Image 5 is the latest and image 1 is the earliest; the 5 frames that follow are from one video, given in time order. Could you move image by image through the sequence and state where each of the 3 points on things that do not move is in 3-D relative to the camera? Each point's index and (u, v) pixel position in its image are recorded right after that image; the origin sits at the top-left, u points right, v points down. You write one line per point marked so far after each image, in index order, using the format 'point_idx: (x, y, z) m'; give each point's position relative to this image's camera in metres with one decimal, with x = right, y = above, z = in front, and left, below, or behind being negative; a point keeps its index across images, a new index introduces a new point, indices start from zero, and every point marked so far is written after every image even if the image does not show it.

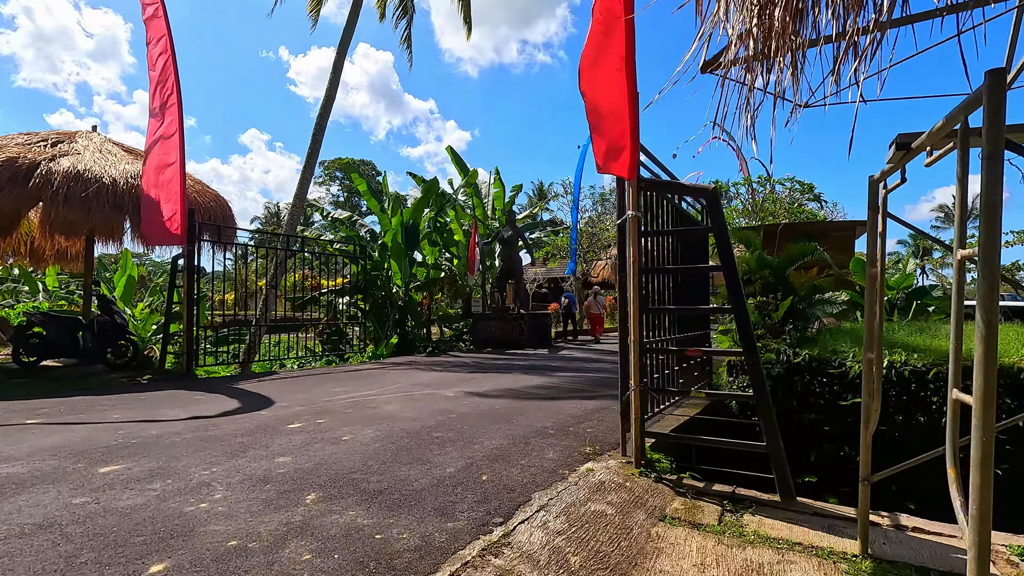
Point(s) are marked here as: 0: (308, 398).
0: (-1.8, -1.0, +5.0) m
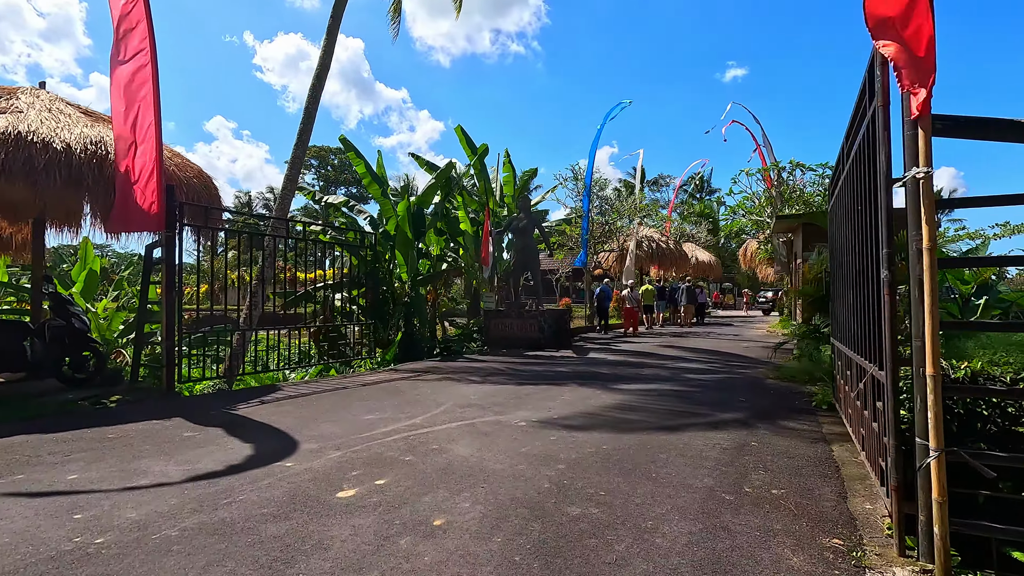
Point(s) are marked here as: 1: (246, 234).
0: (-1.2, -1.0, +3.7) m
1: (-4.0, +0.8, +8.2) m
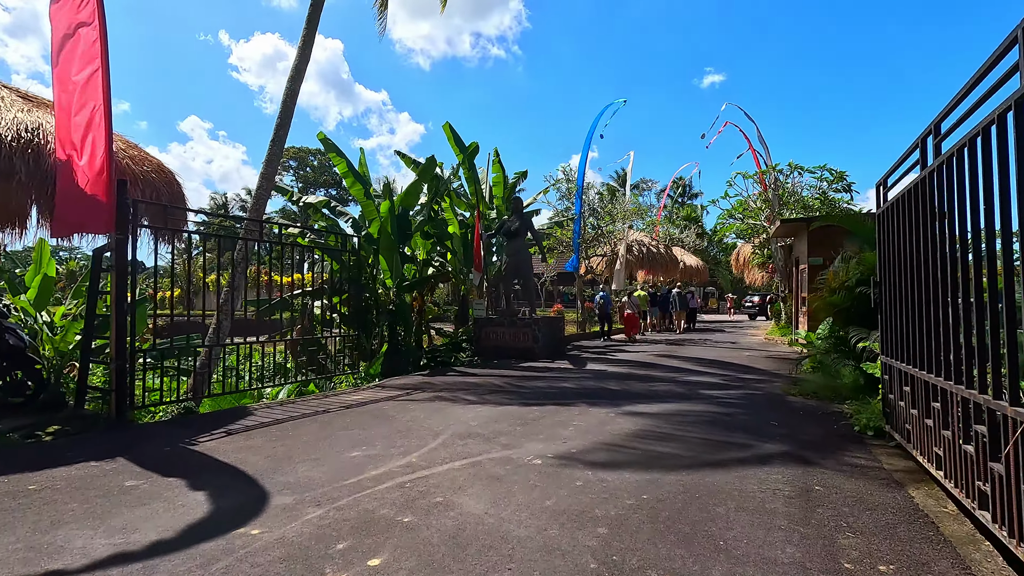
0: (-1.1, -1.1, +3.1) m
1: (-4.0, +0.7, +7.4) m
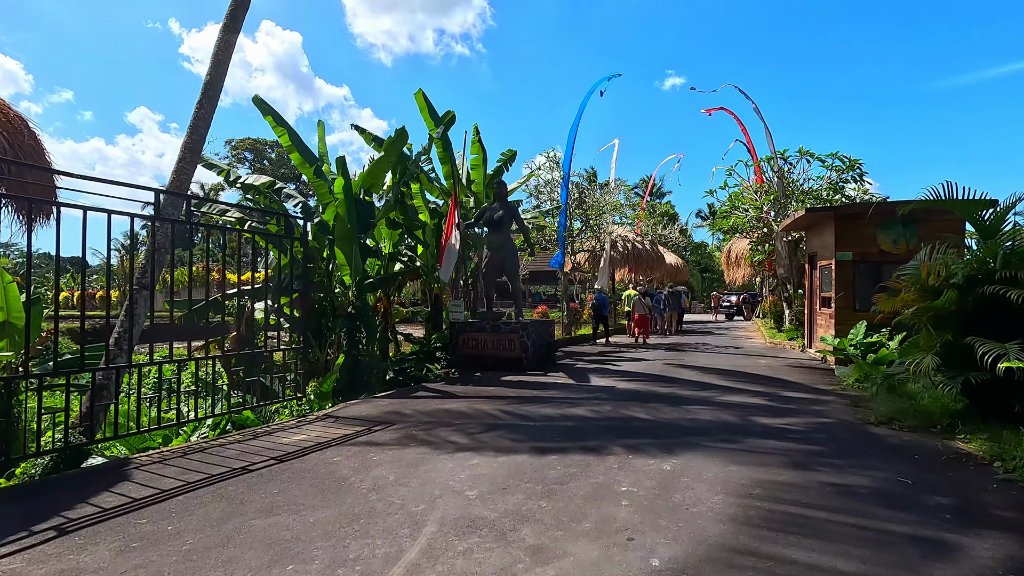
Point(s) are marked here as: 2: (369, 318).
0: (-0.9, -1.0, +1.5) m
1: (-4.1, +0.7, +5.6) m
2: (-2.2, -0.4, +8.3) m
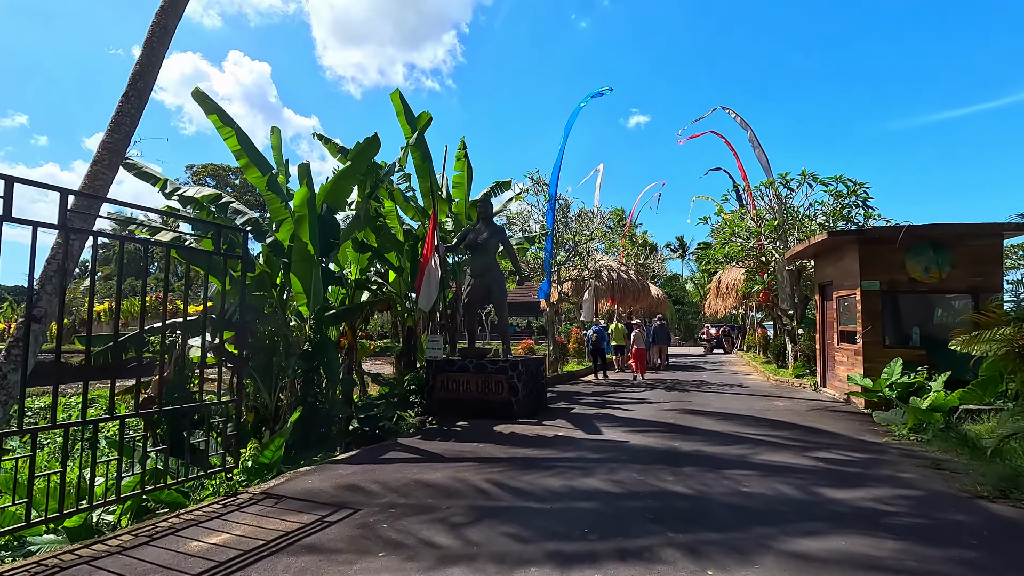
0: (-0.6, -1.1, +0.2) m
1: (-4.1, +0.5, +4.2) m
2: (-2.3, -0.9, +6.9) m
